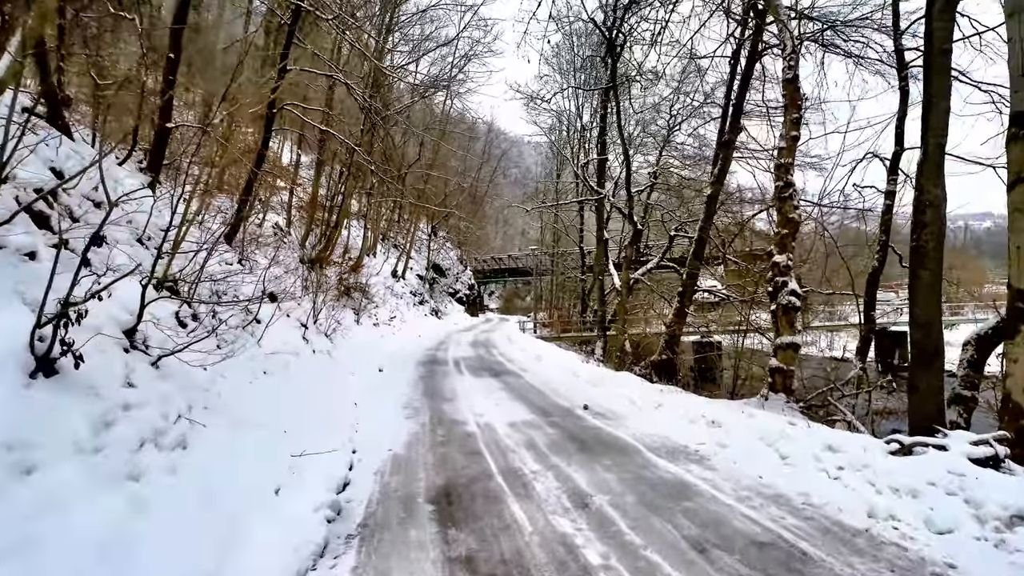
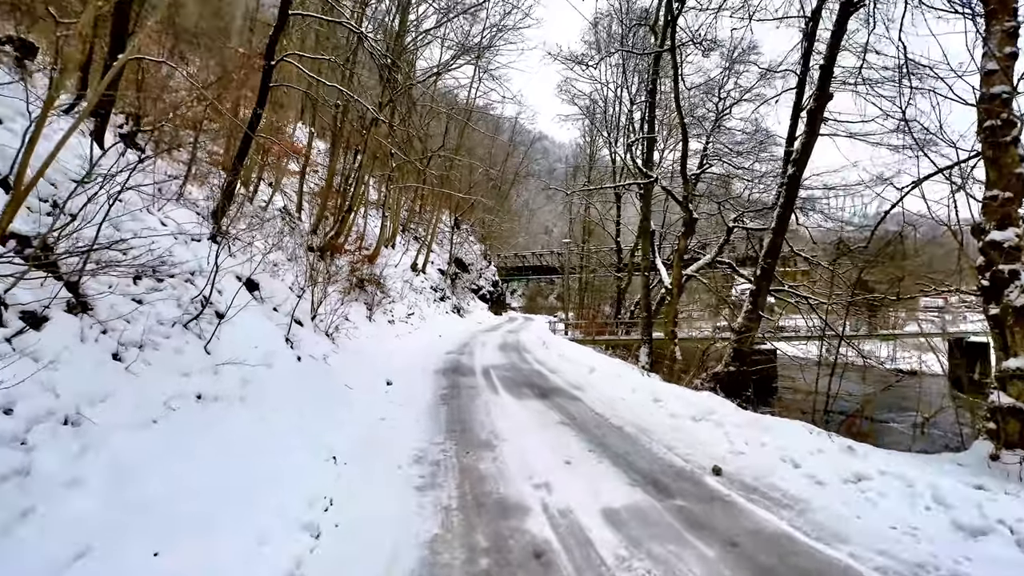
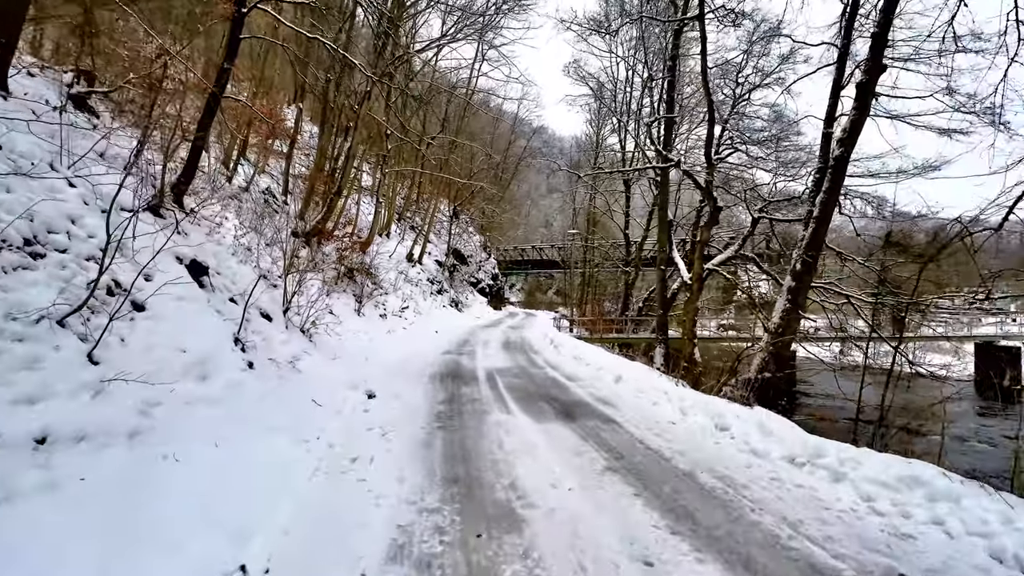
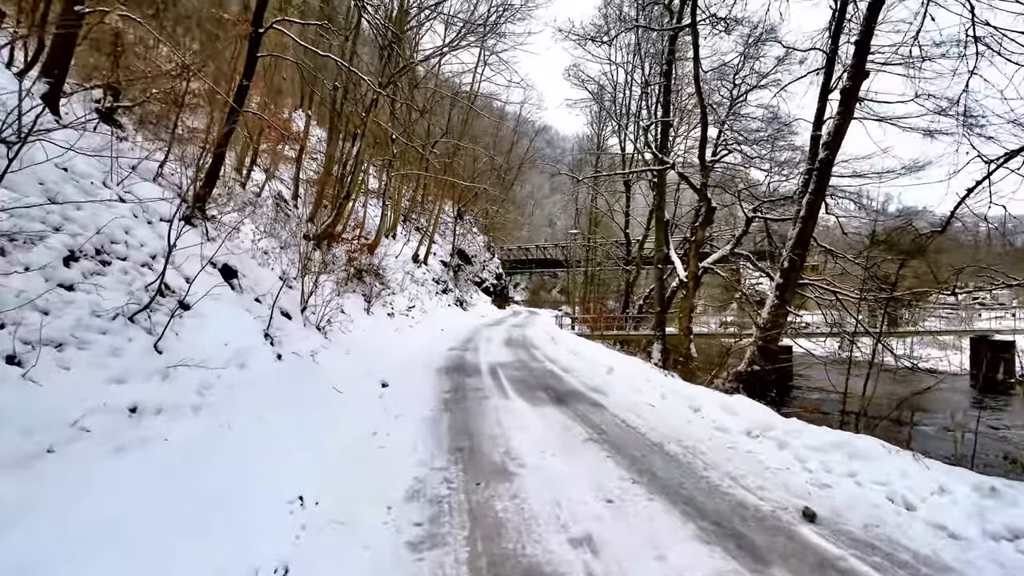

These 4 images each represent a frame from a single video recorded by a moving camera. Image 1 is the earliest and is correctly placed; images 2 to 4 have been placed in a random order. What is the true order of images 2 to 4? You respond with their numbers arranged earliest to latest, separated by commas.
2, 4, 3
